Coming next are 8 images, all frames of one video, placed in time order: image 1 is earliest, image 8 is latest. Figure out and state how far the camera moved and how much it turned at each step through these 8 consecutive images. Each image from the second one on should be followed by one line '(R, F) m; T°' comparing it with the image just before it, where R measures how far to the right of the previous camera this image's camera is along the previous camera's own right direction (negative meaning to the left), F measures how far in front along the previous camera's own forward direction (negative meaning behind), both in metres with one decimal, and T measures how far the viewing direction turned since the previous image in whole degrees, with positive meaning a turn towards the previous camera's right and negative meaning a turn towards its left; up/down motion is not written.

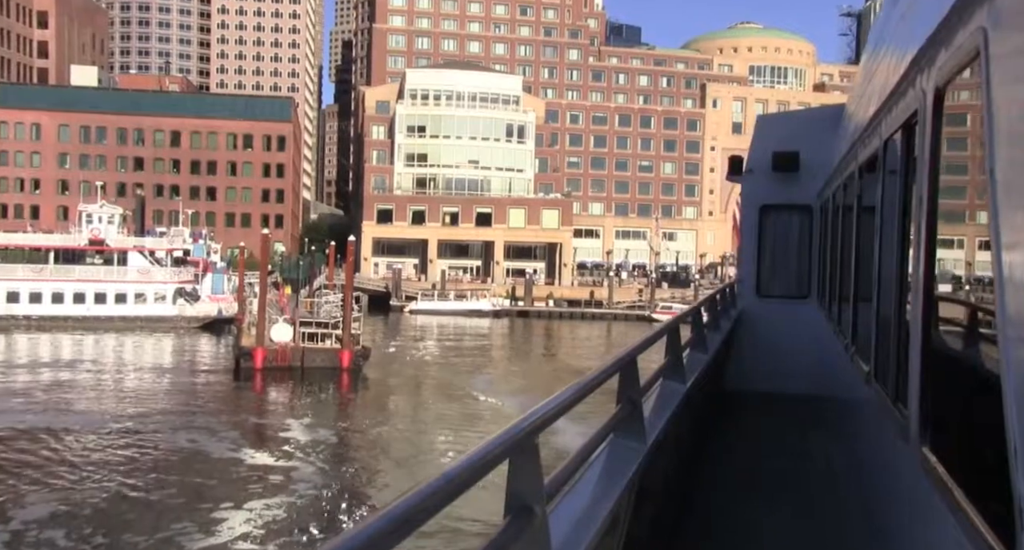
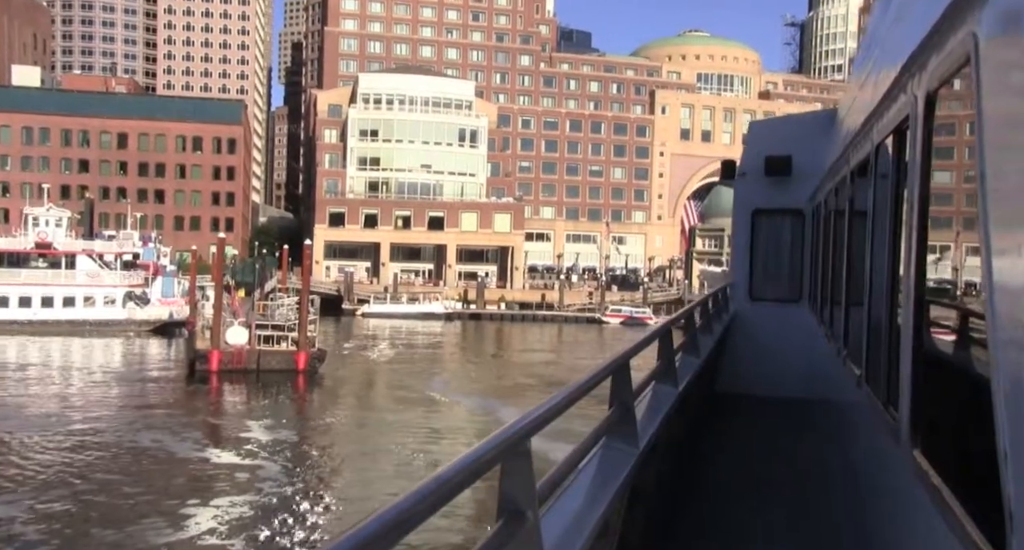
(-0.4, -0.5) m; +3°
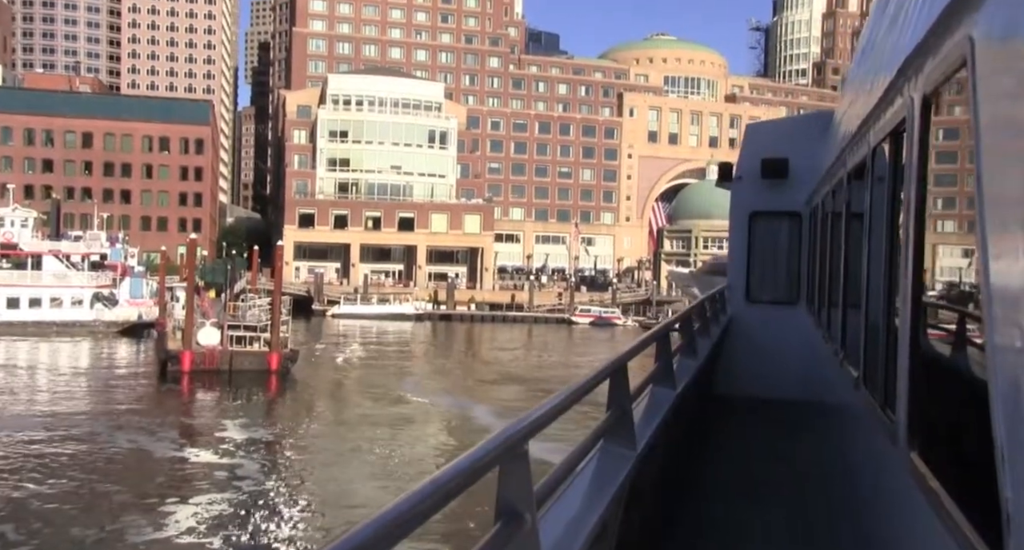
(-0.3, -0.4) m; +2°
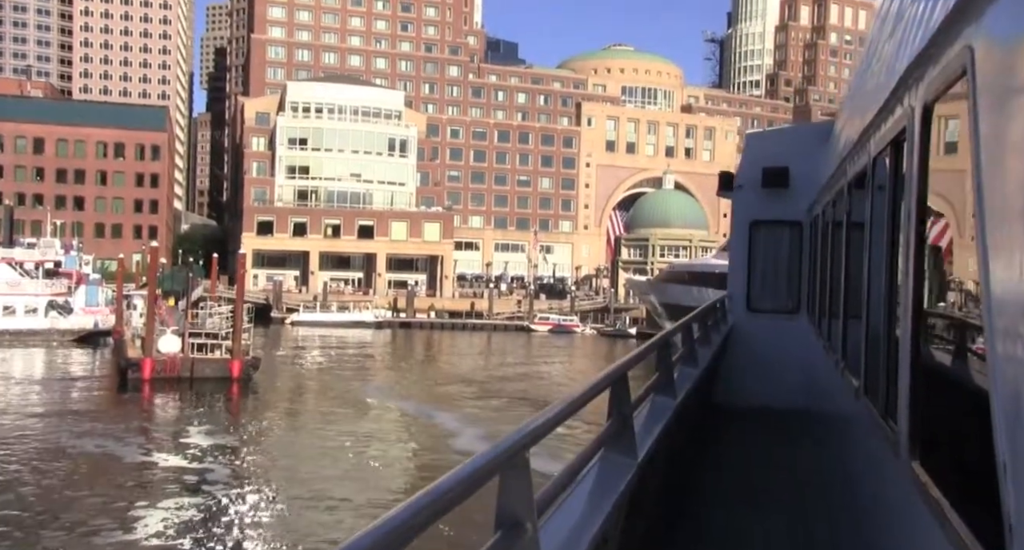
(-0.4, -0.4) m; +3°
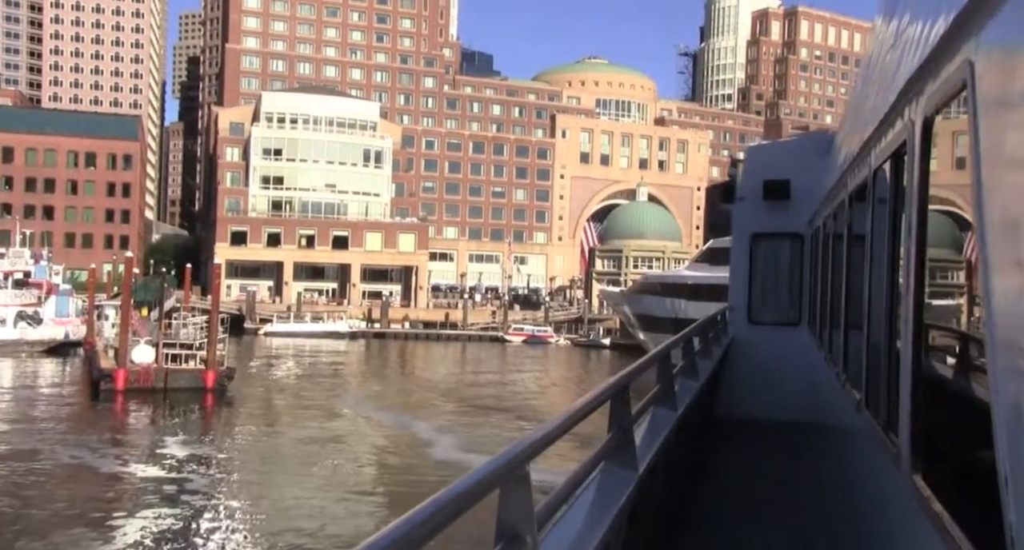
(-0.2, -0.2) m; +2°
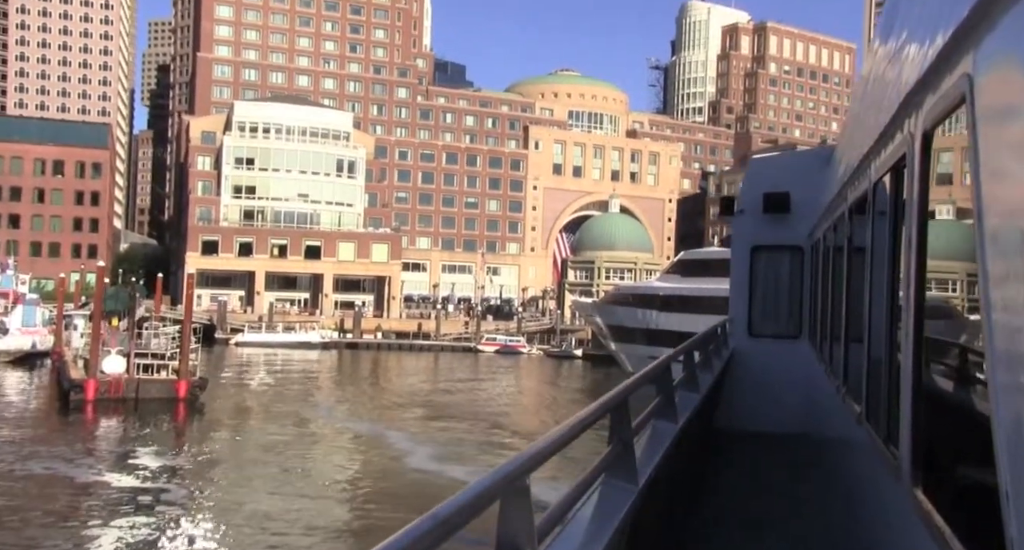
(-0.2, -0.2) m; +2°
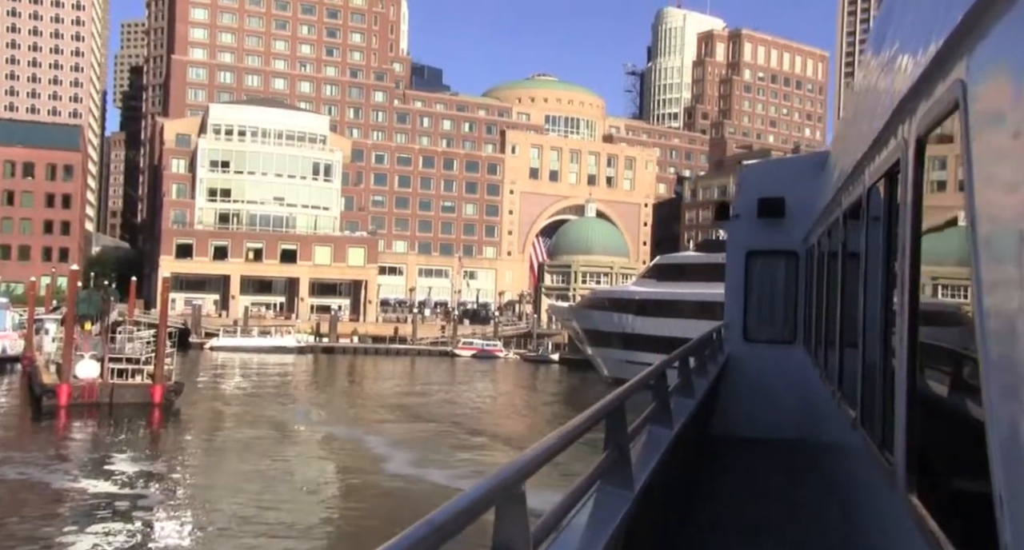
(-0.2, -0.1) m; +2°
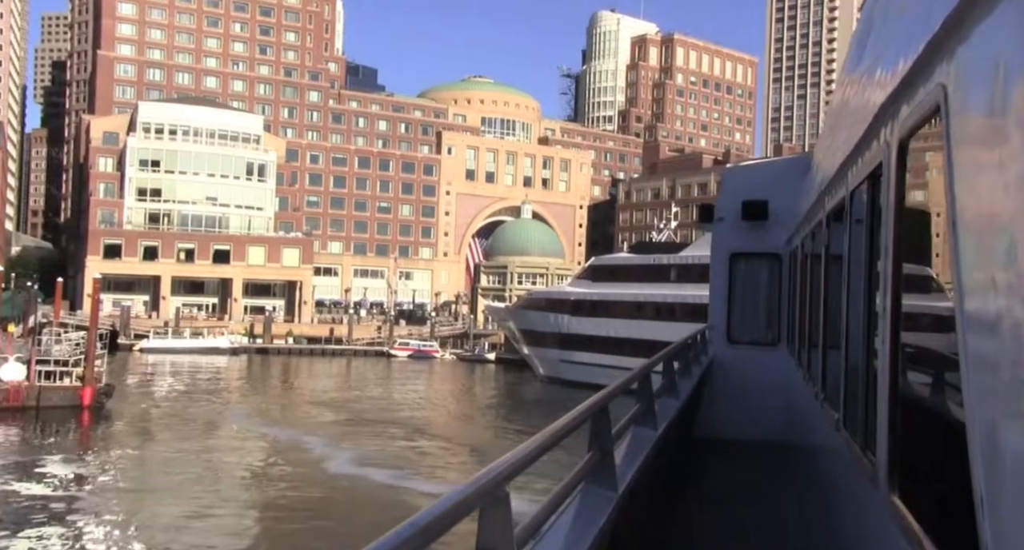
(-0.5, -0.2) m; +4°
